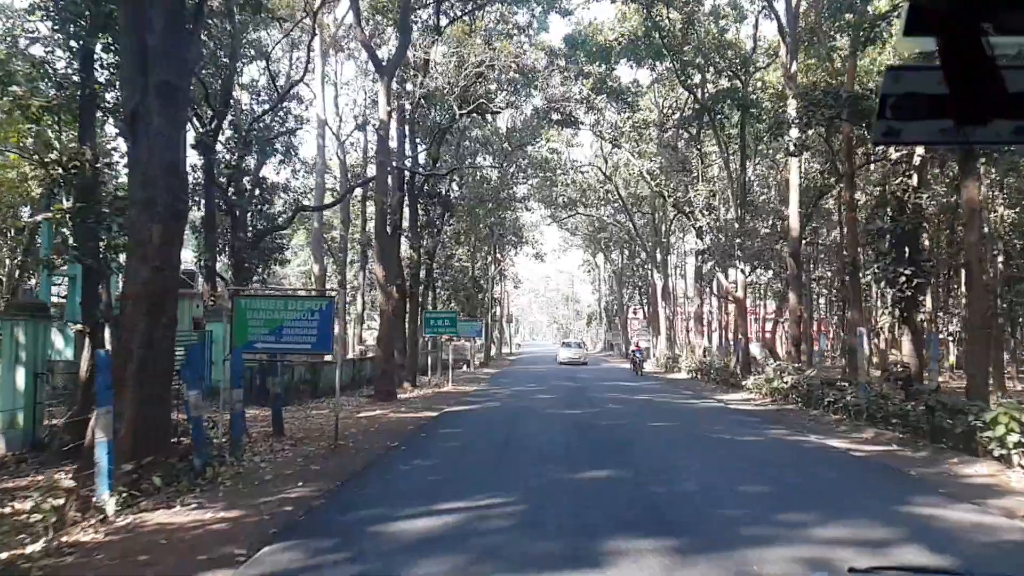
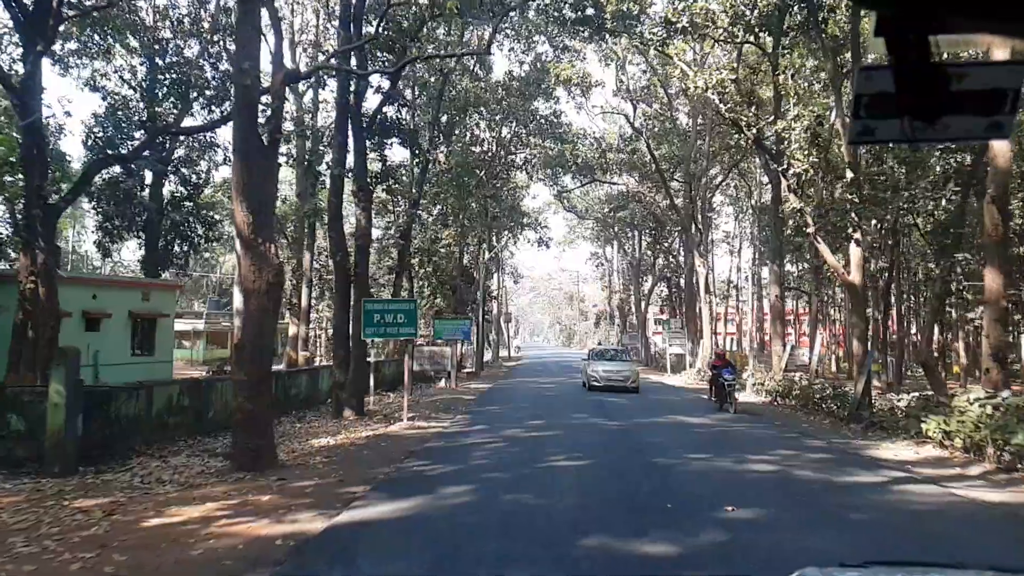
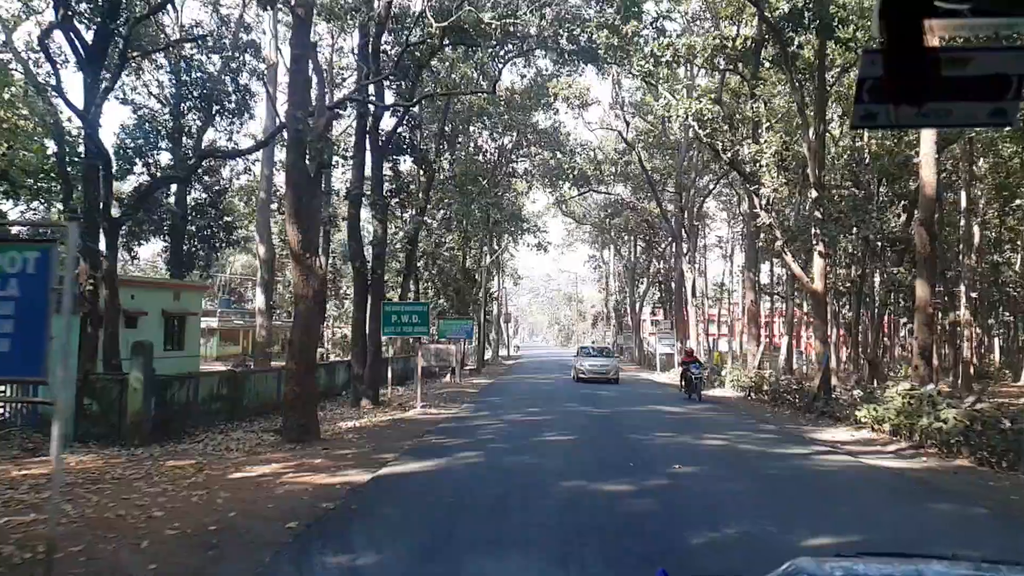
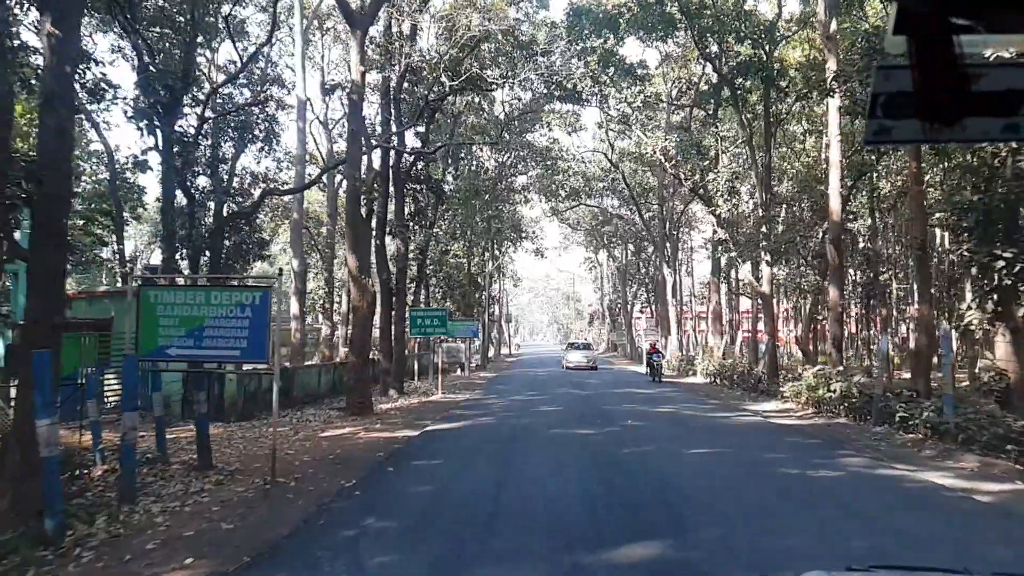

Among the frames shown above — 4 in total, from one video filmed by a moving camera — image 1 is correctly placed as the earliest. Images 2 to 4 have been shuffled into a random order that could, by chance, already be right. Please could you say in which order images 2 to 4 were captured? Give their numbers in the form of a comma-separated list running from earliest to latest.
4, 3, 2
